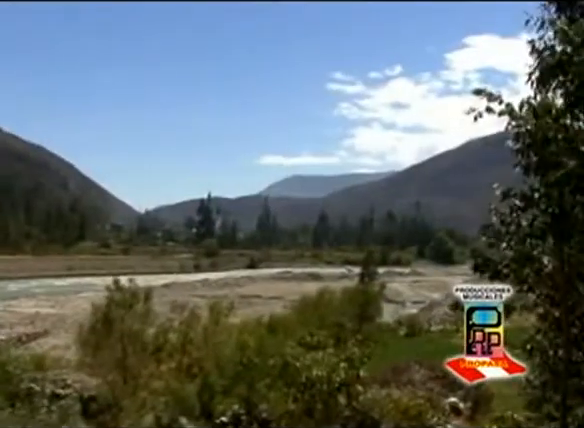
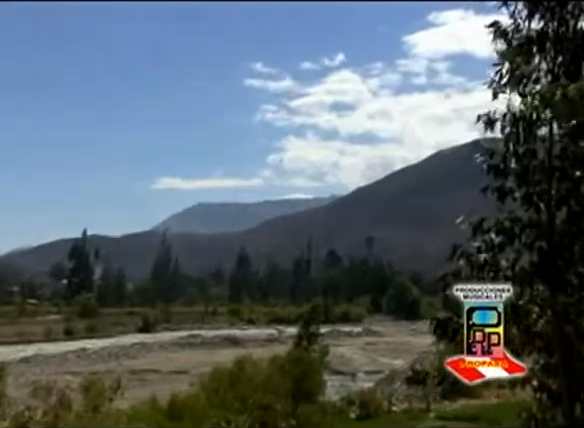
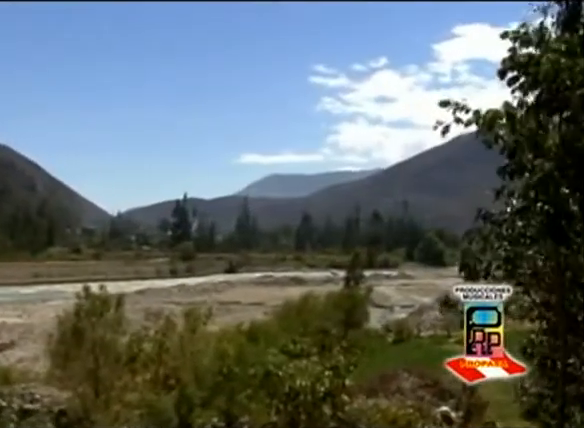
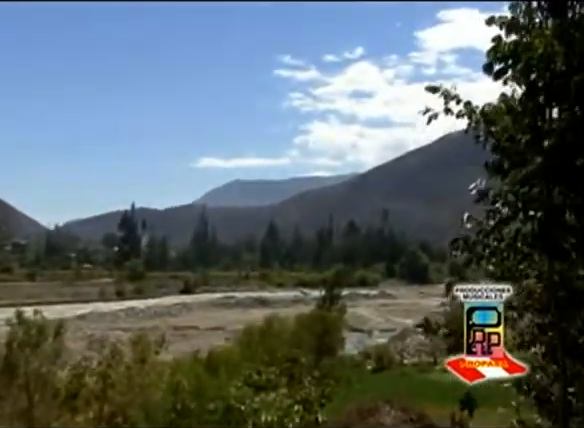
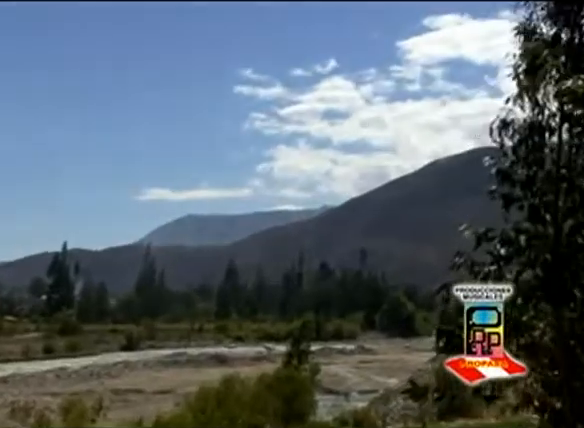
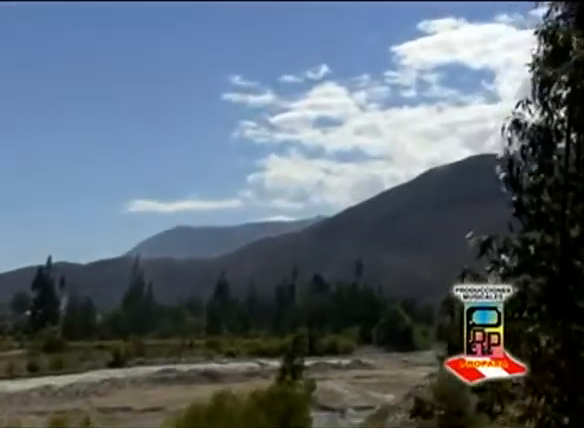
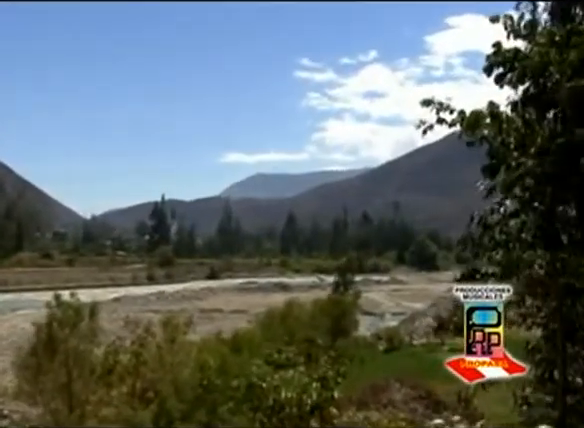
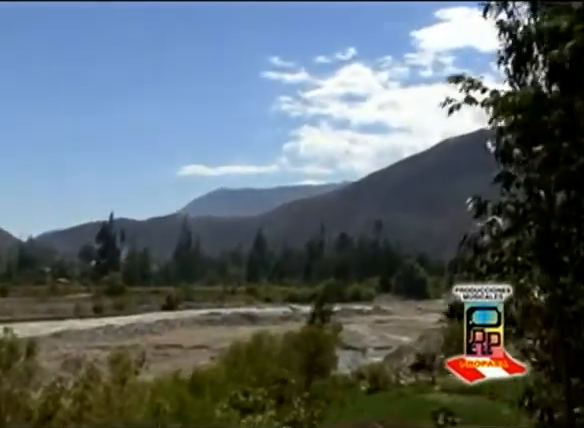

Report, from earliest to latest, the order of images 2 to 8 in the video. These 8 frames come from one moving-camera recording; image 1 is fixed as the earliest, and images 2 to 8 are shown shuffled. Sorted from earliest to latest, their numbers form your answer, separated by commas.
3, 7, 4, 8, 2, 5, 6
